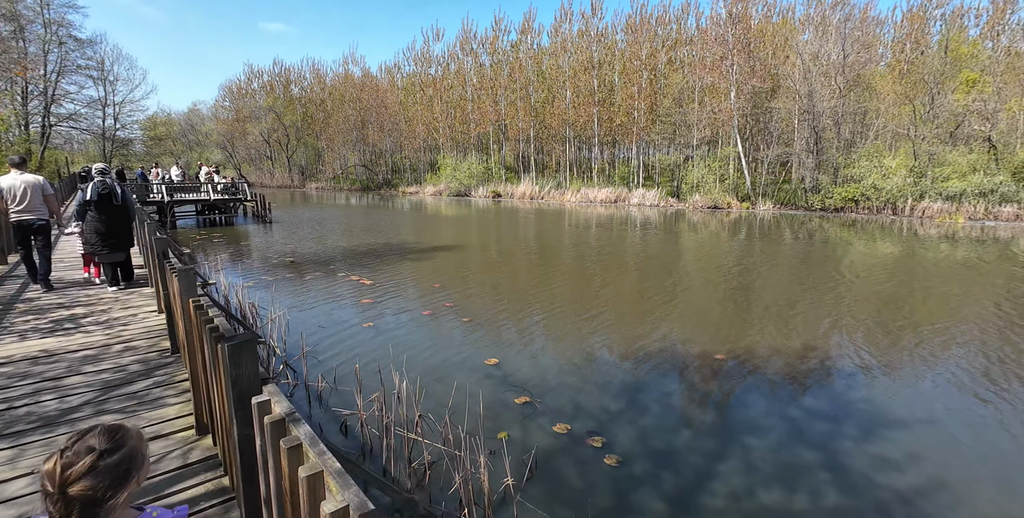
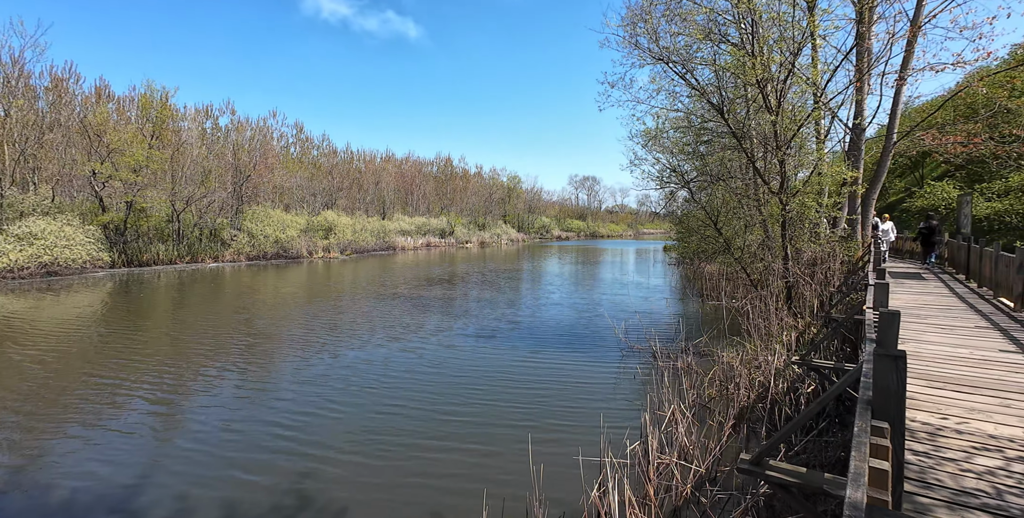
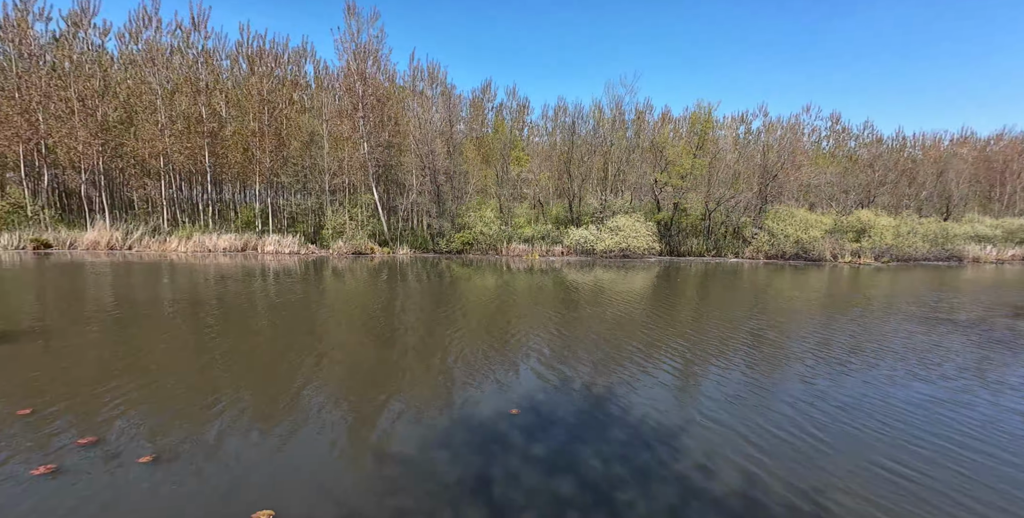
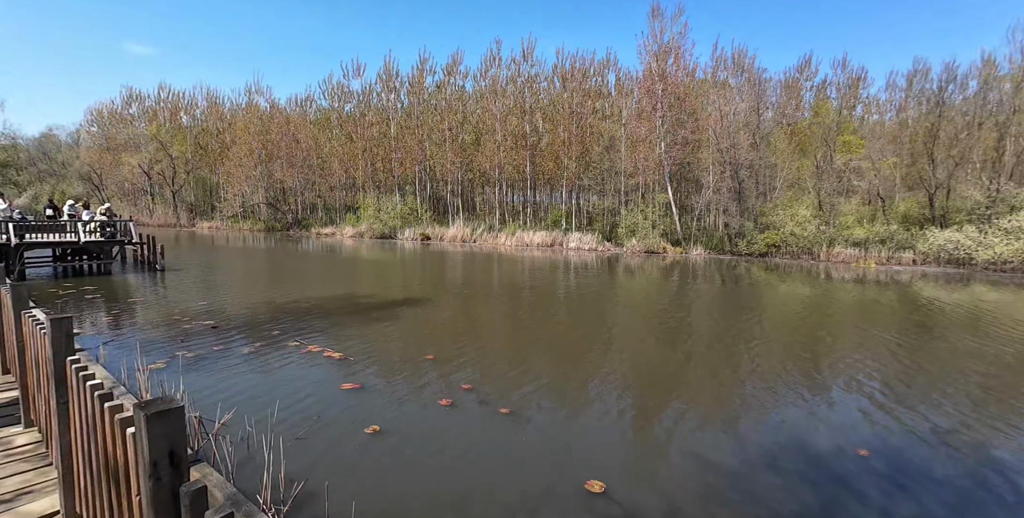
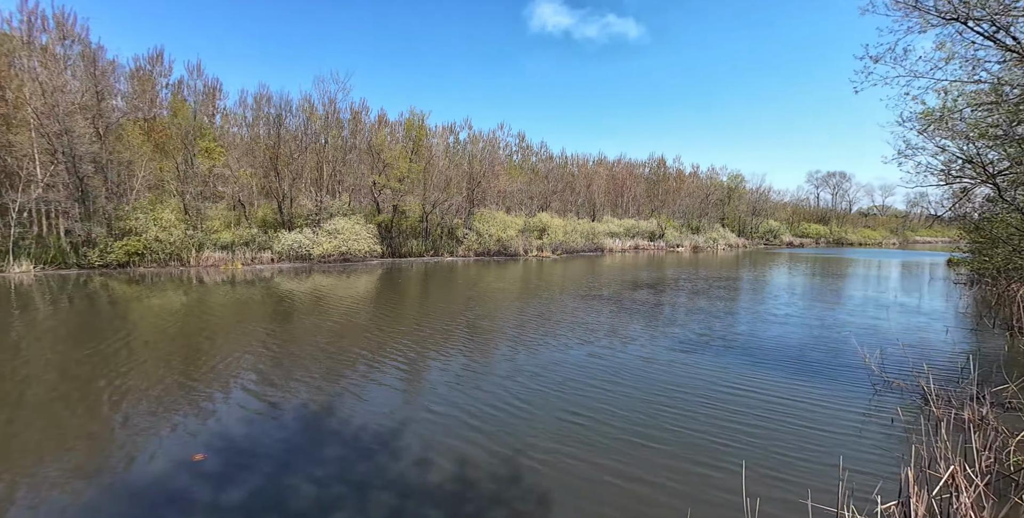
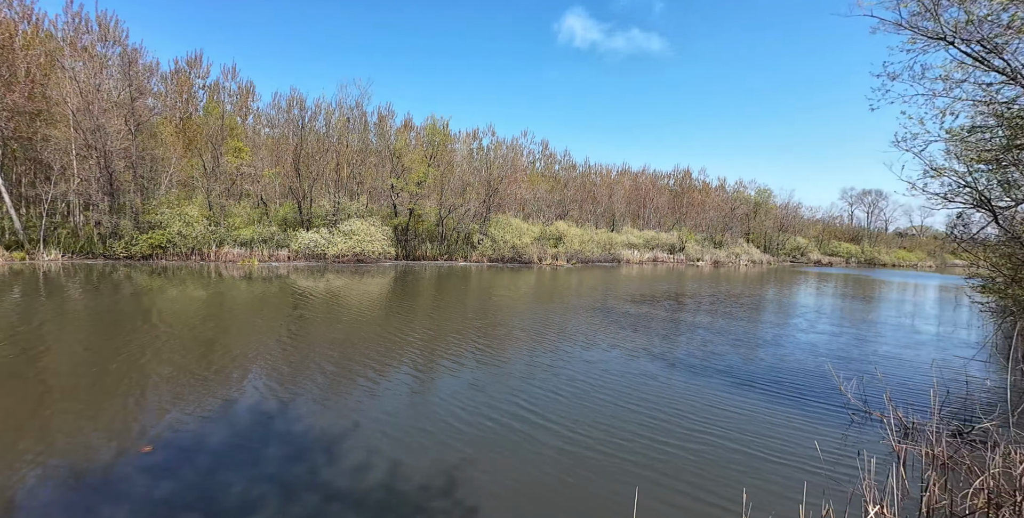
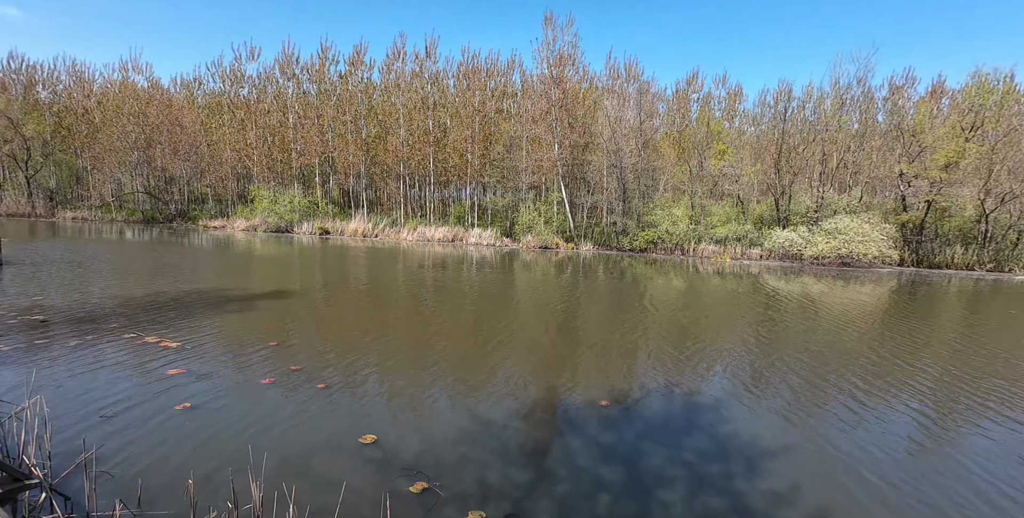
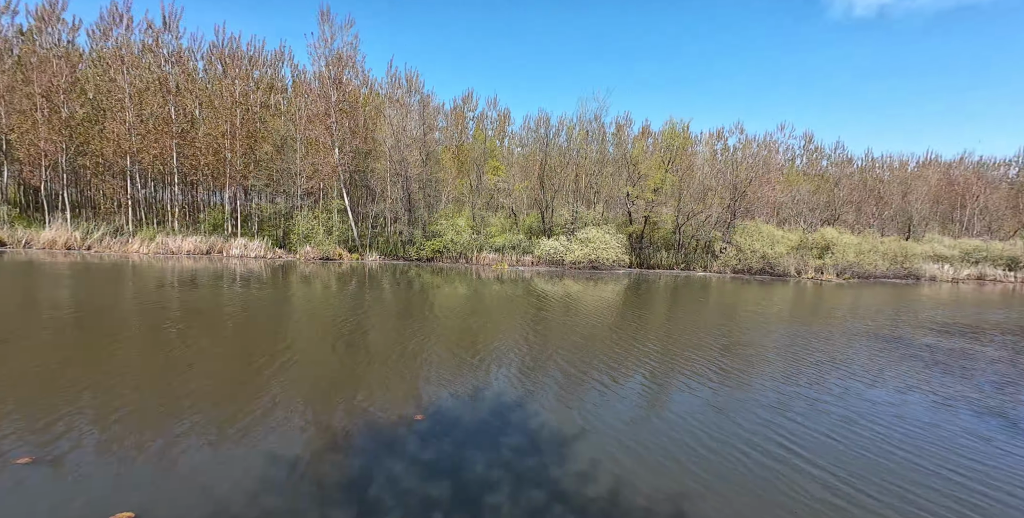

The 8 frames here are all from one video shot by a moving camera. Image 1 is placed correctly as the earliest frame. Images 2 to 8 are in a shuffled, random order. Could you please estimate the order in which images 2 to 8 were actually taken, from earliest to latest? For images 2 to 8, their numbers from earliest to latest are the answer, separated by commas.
7, 8, 6, 2, 5, 3, 4
